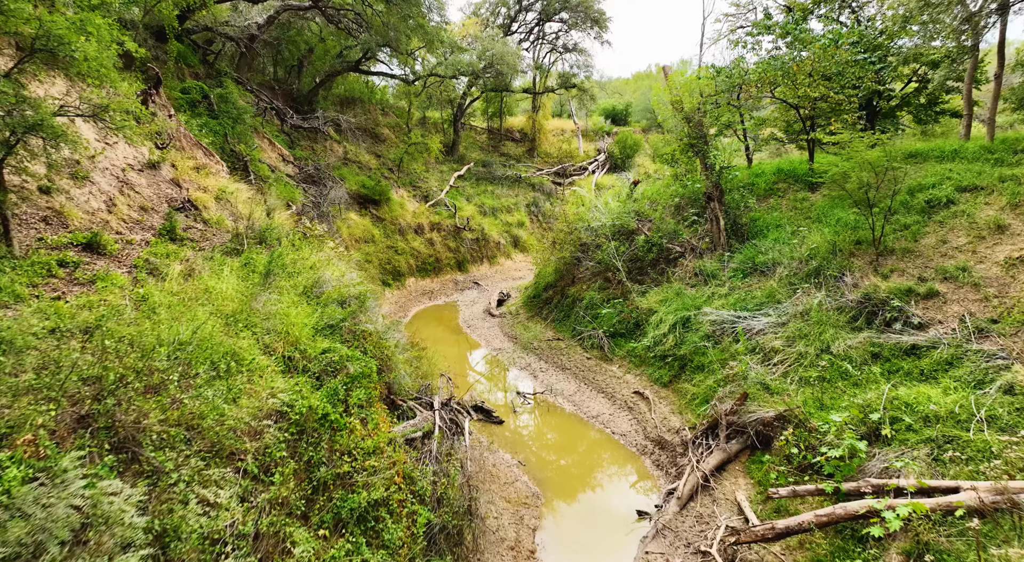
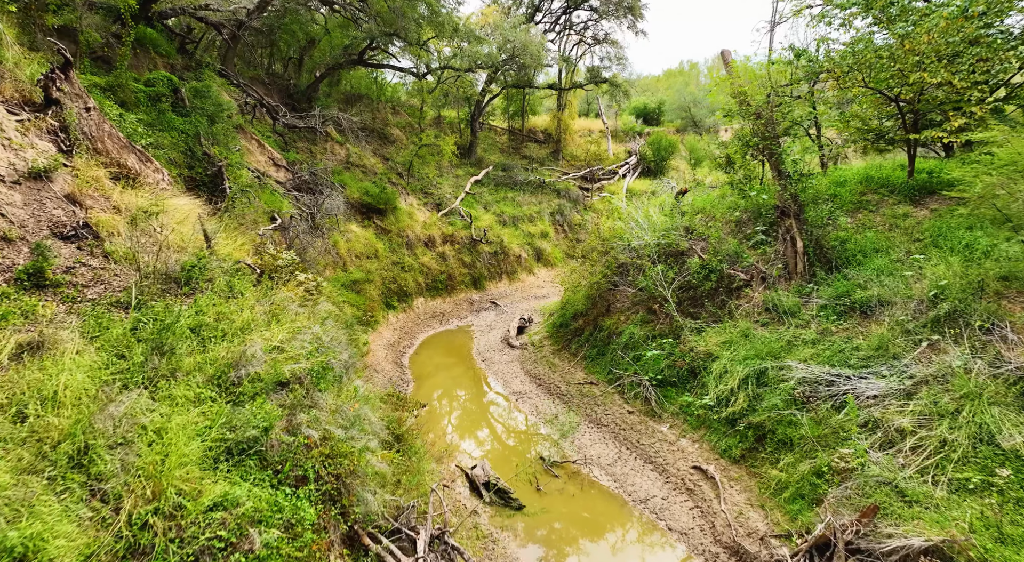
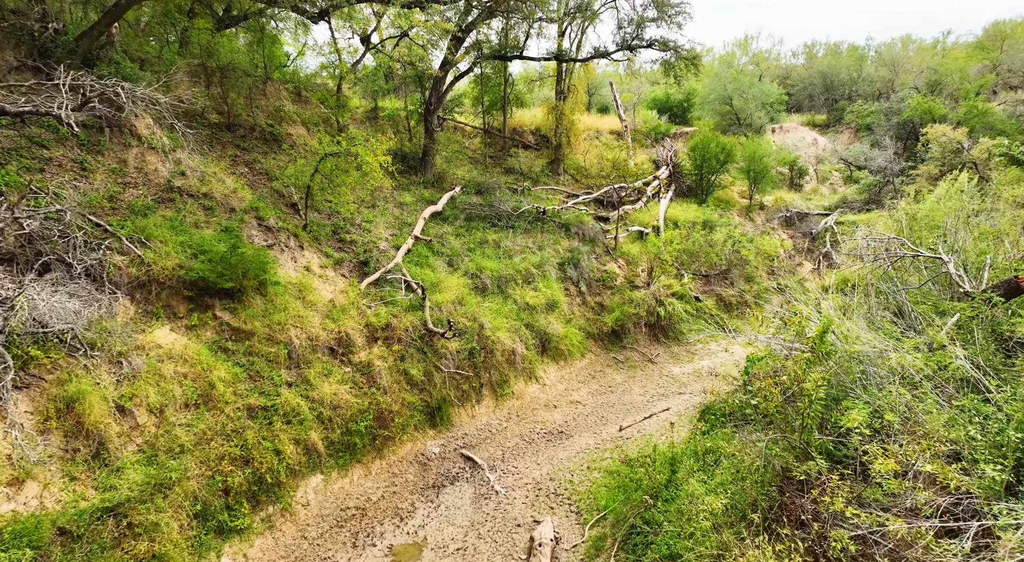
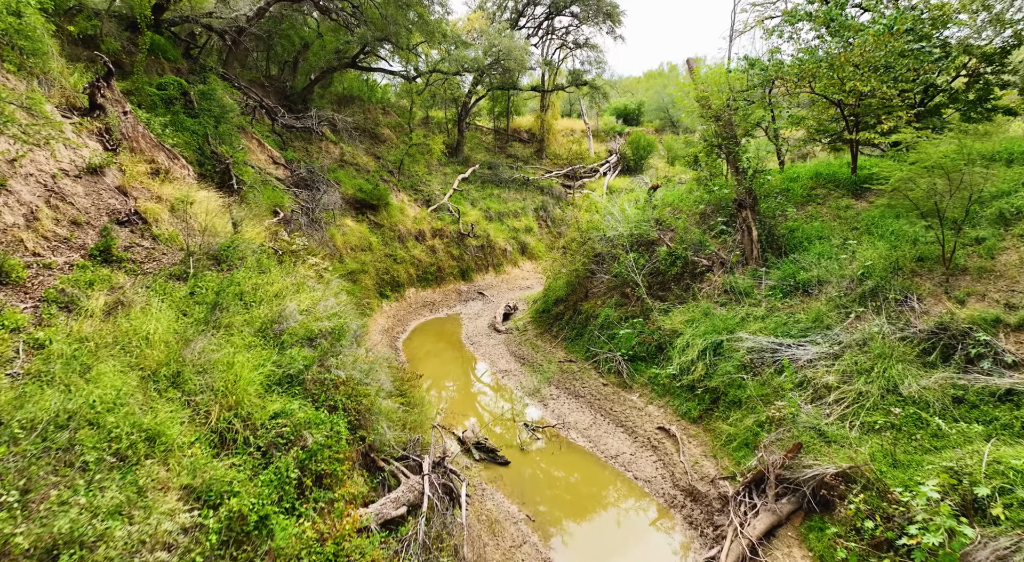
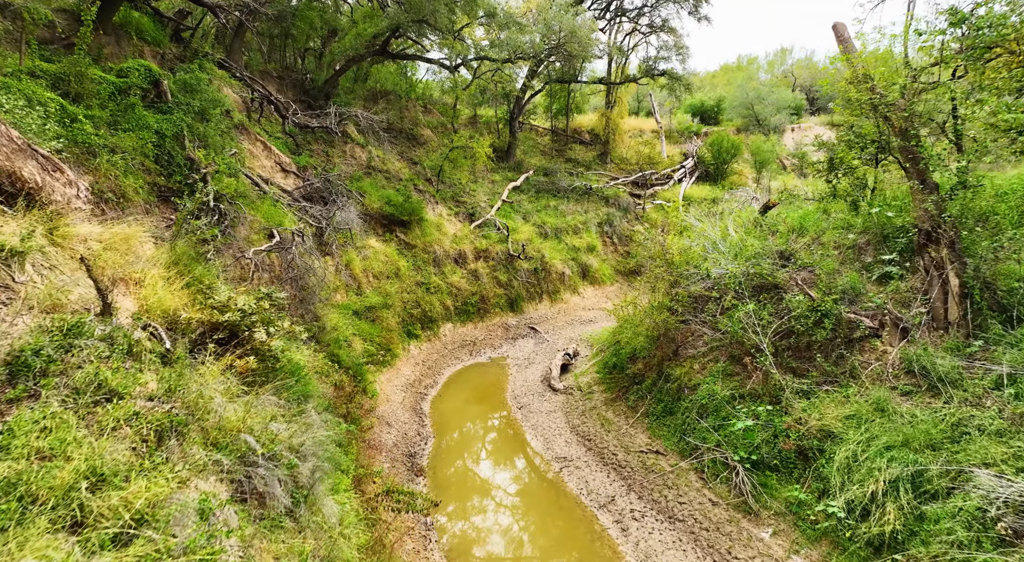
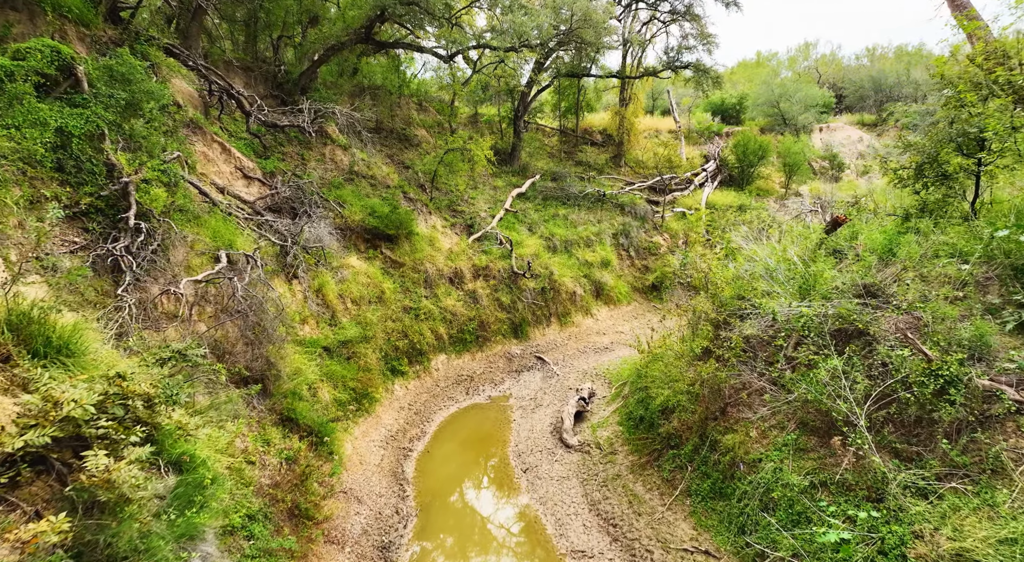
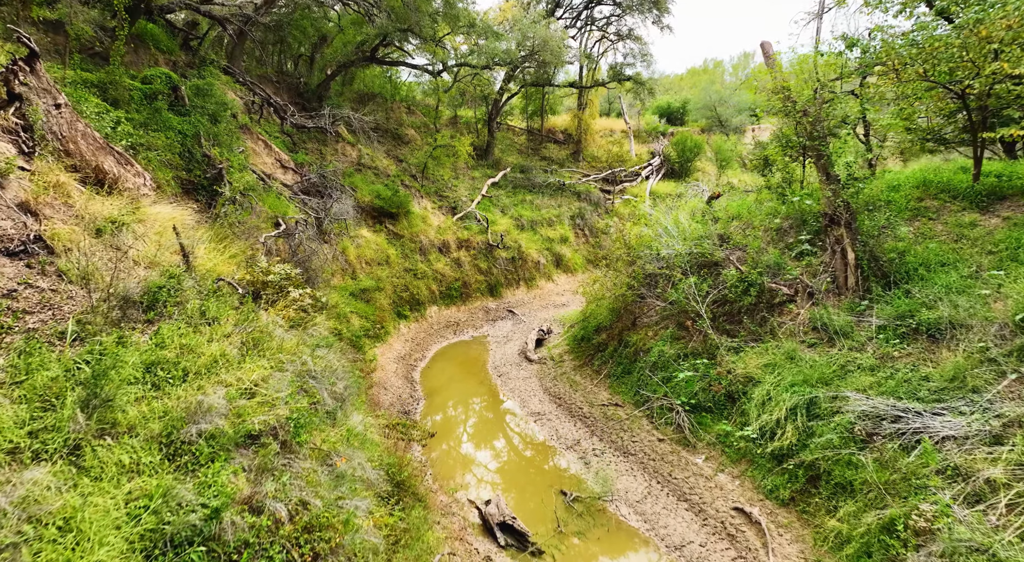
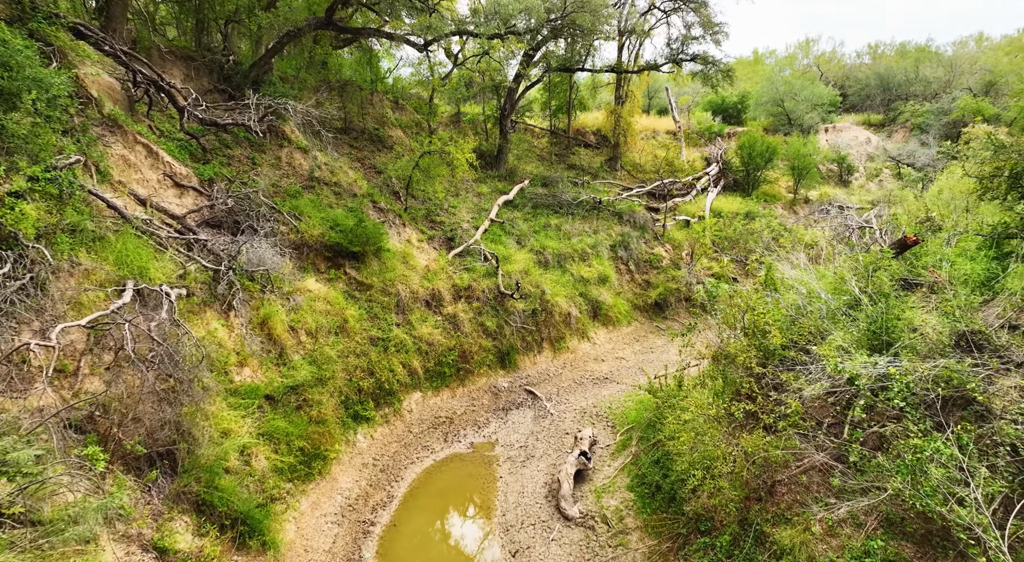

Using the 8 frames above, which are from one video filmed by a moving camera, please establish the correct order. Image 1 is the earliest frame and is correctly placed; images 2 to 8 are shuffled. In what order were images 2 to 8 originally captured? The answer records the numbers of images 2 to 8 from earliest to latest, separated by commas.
4, 2, 7, 5, 6, 8, 3
